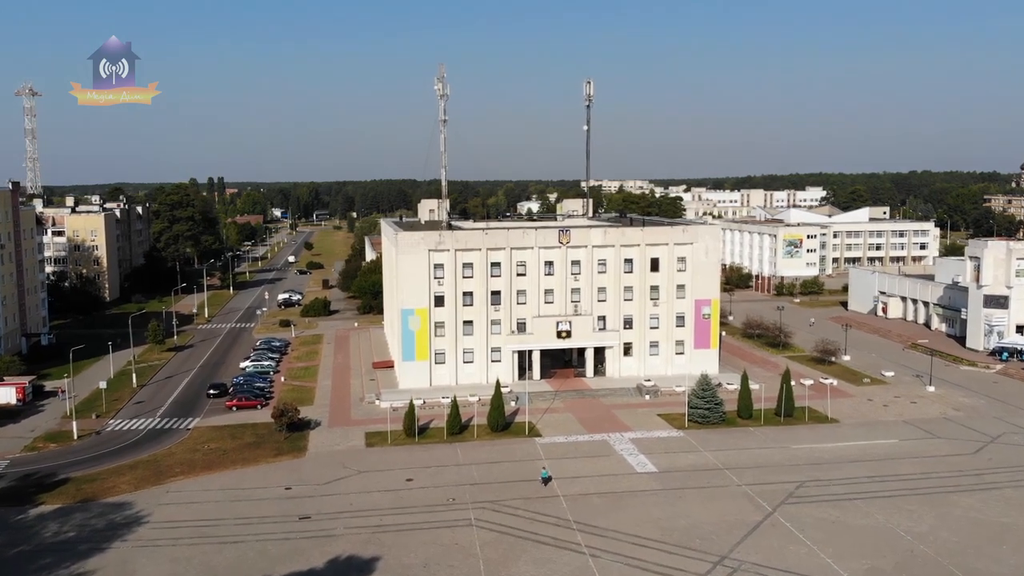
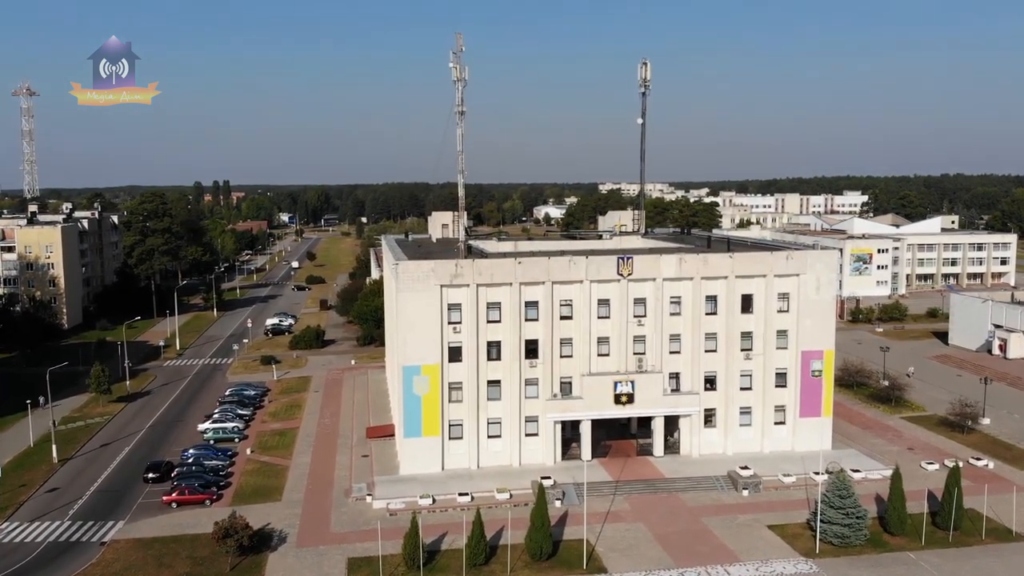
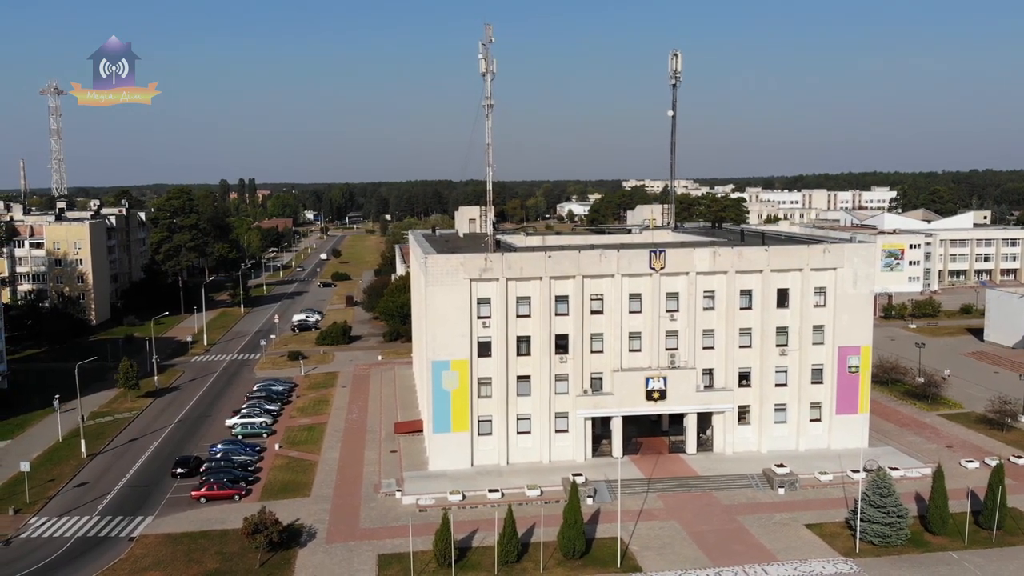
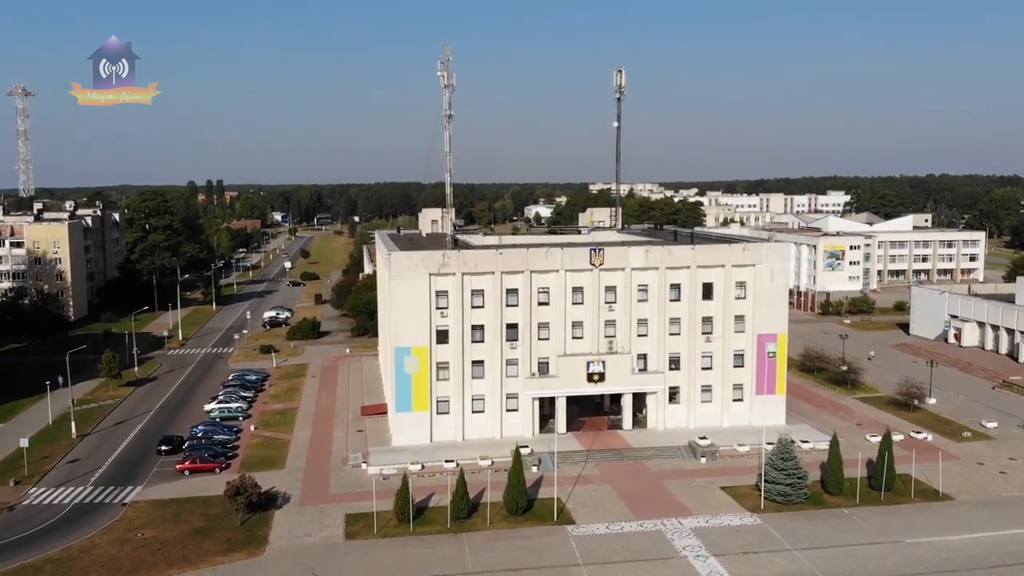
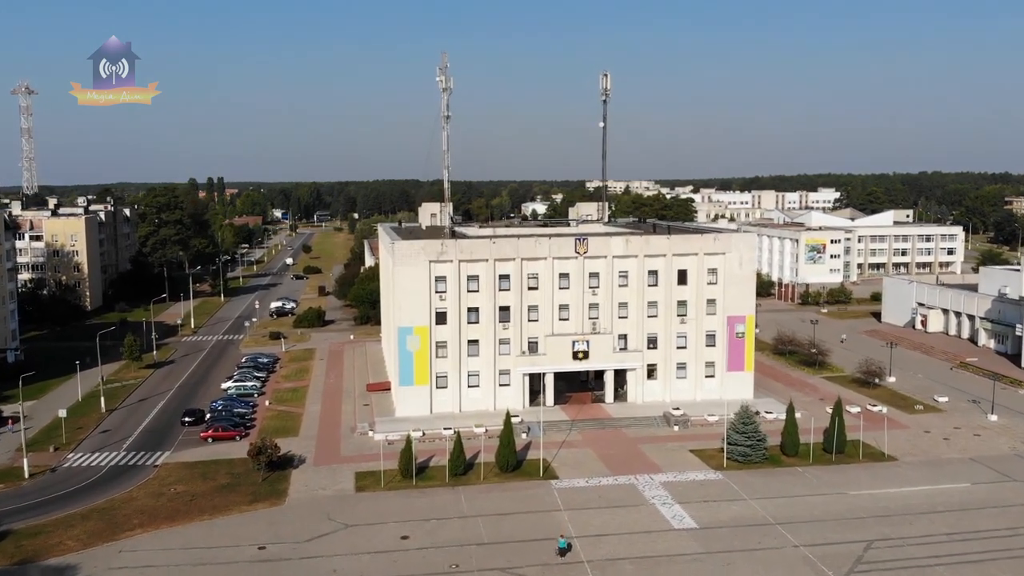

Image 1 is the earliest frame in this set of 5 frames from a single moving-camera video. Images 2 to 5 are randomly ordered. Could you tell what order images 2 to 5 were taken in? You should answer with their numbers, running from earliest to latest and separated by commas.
5, 4, 2, 3
